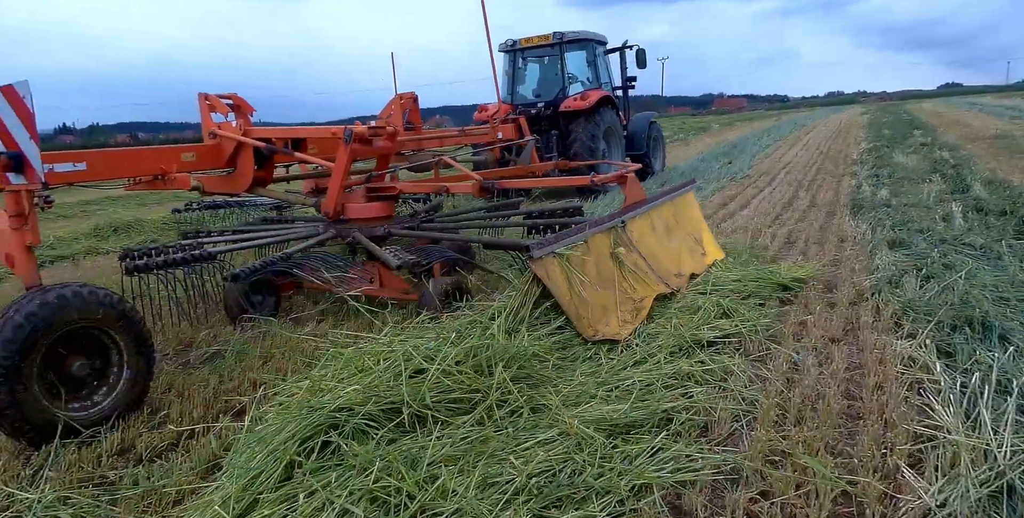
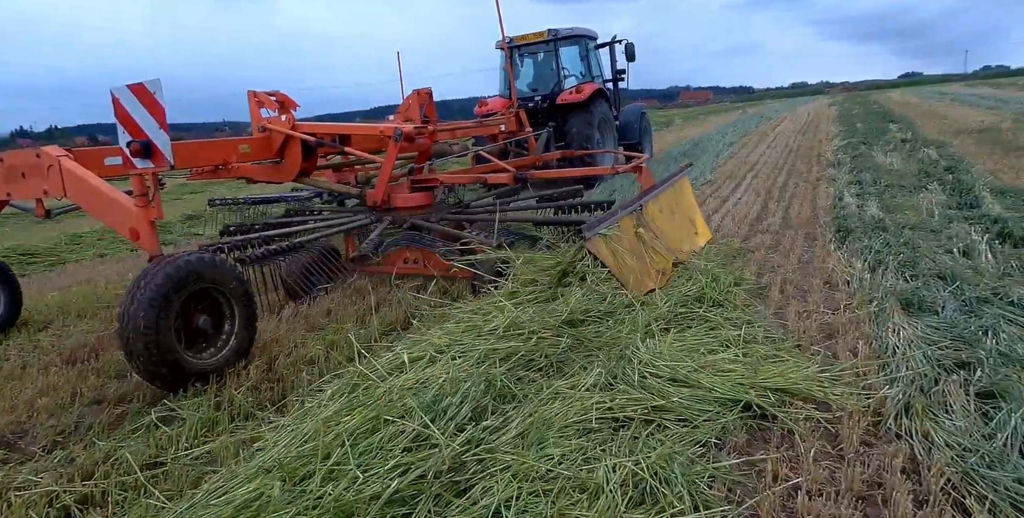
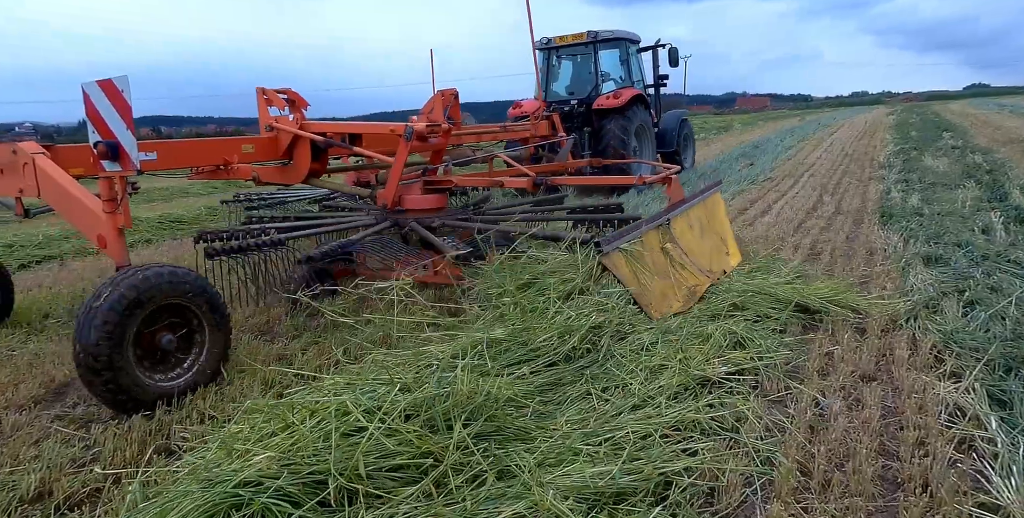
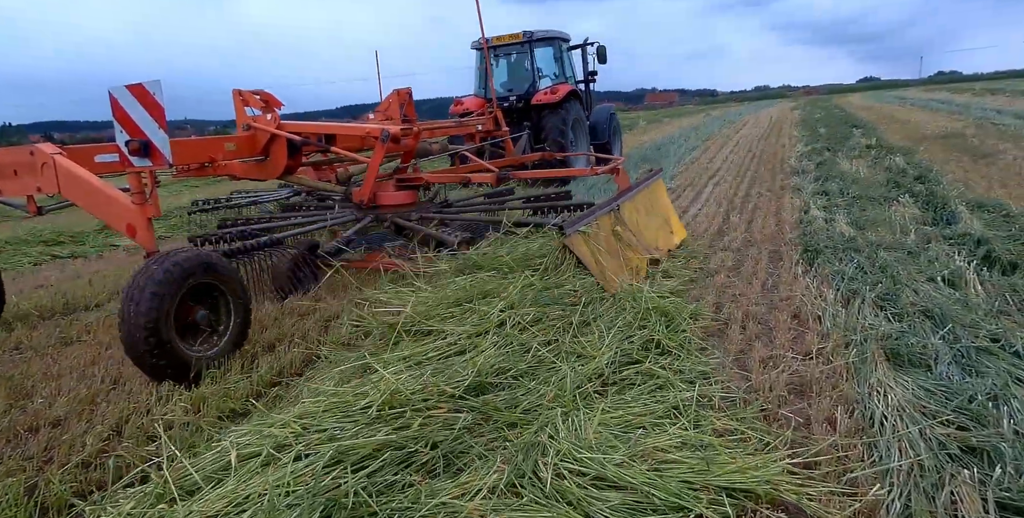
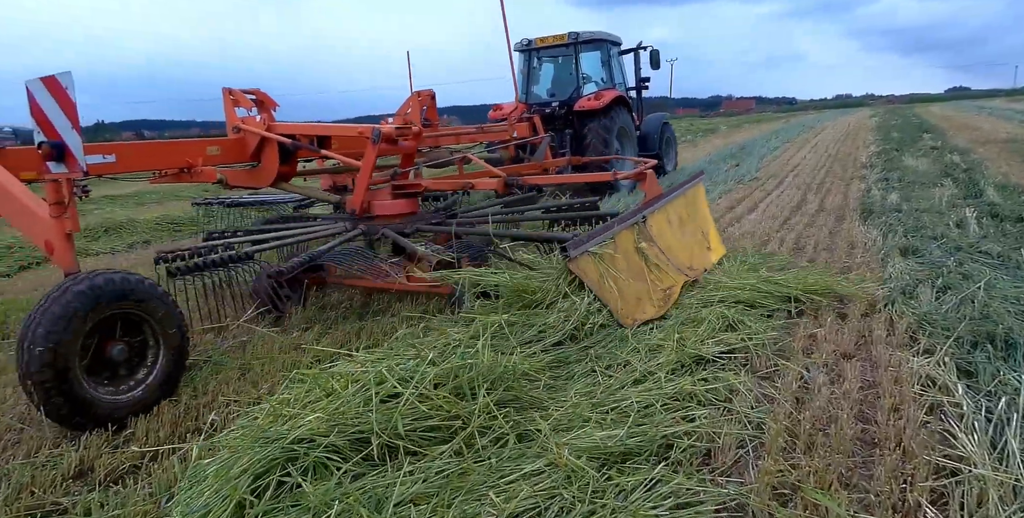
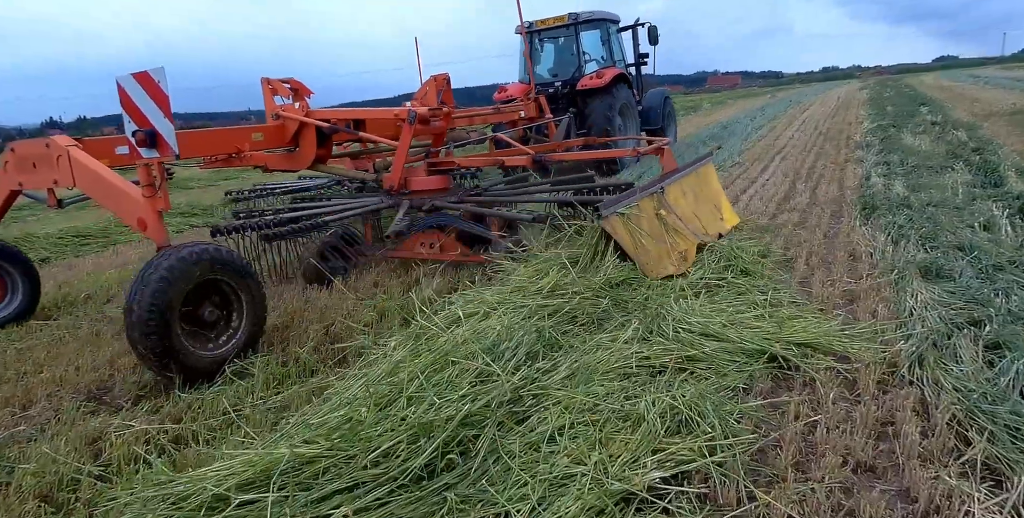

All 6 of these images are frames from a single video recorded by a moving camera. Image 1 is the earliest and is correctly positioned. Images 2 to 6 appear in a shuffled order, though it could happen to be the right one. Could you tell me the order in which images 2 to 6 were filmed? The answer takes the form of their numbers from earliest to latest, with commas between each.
5, 3, 6, 2, 4
